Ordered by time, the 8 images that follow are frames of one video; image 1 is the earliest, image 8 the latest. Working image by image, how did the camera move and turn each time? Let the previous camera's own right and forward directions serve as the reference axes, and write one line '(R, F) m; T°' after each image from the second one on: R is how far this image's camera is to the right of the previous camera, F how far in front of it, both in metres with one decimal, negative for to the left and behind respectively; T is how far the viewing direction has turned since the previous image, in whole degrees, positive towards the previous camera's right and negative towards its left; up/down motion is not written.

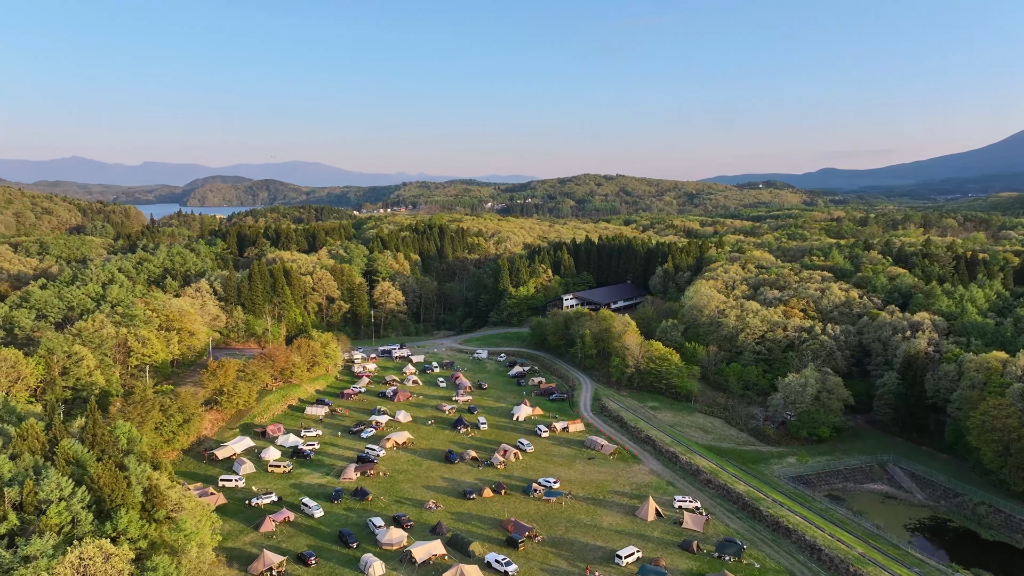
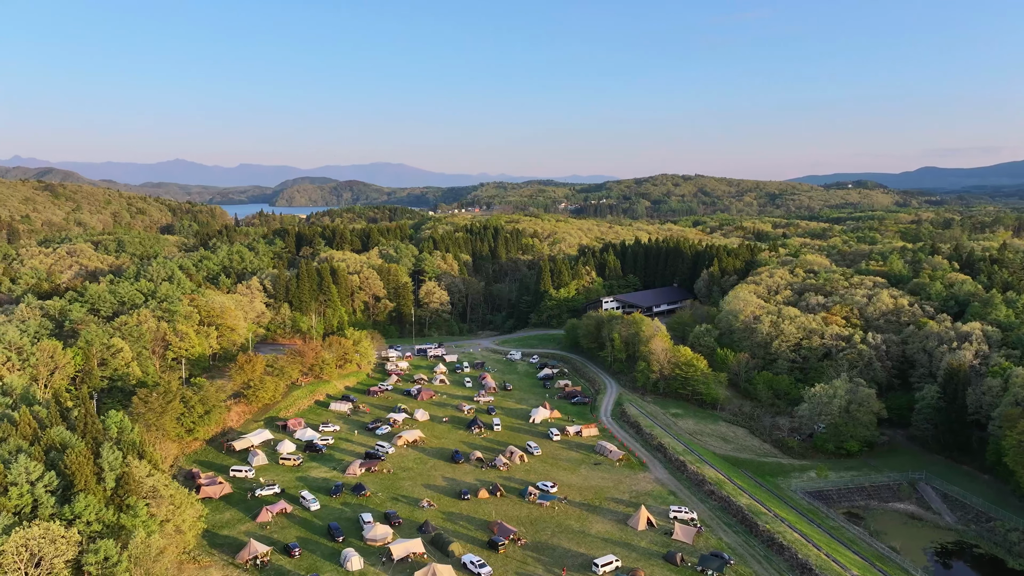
(+4.4, +0.2) m; -6°
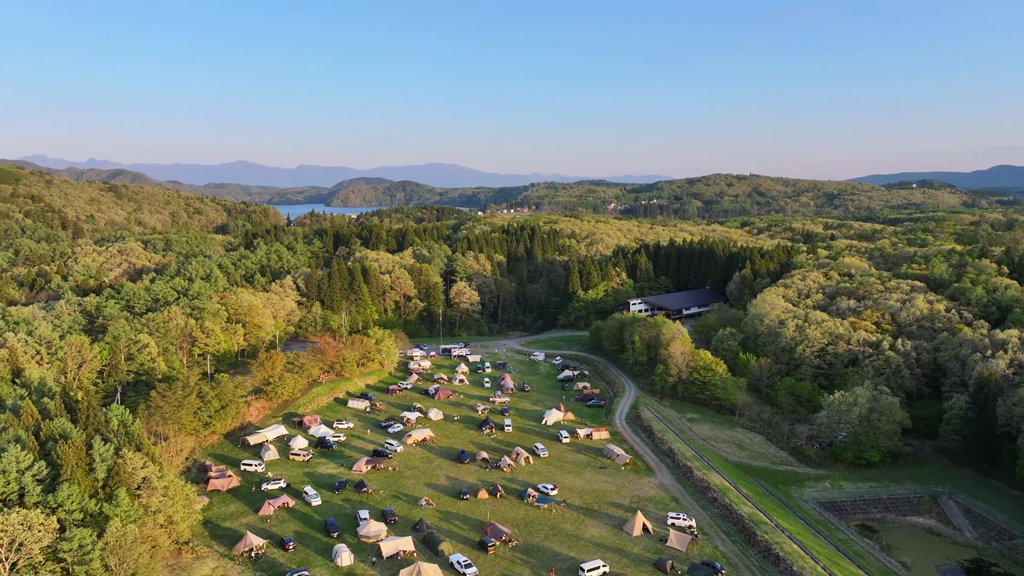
(+2.8, +0.1) m; -4°
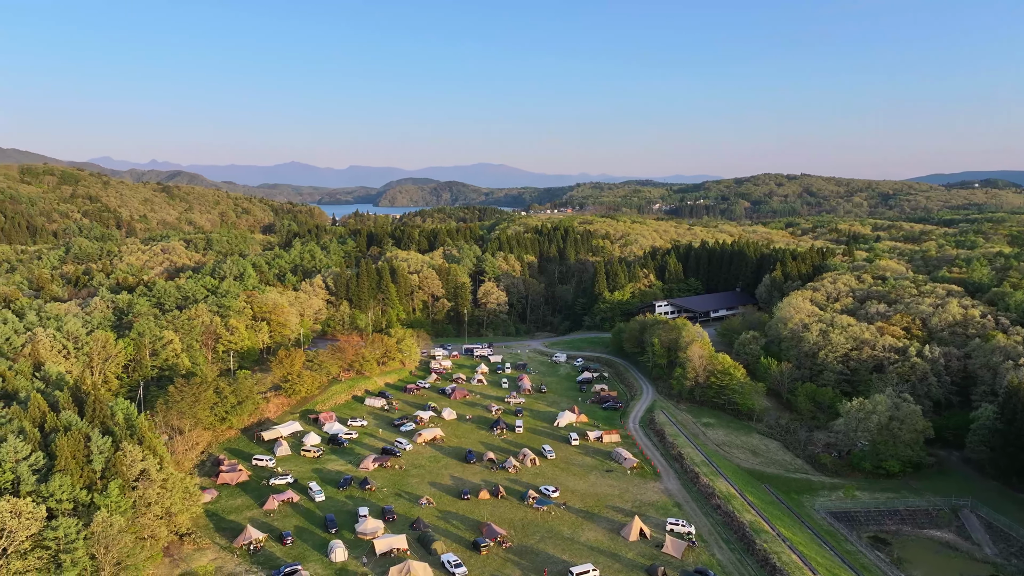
(+2.4, +0.1) m; -4°
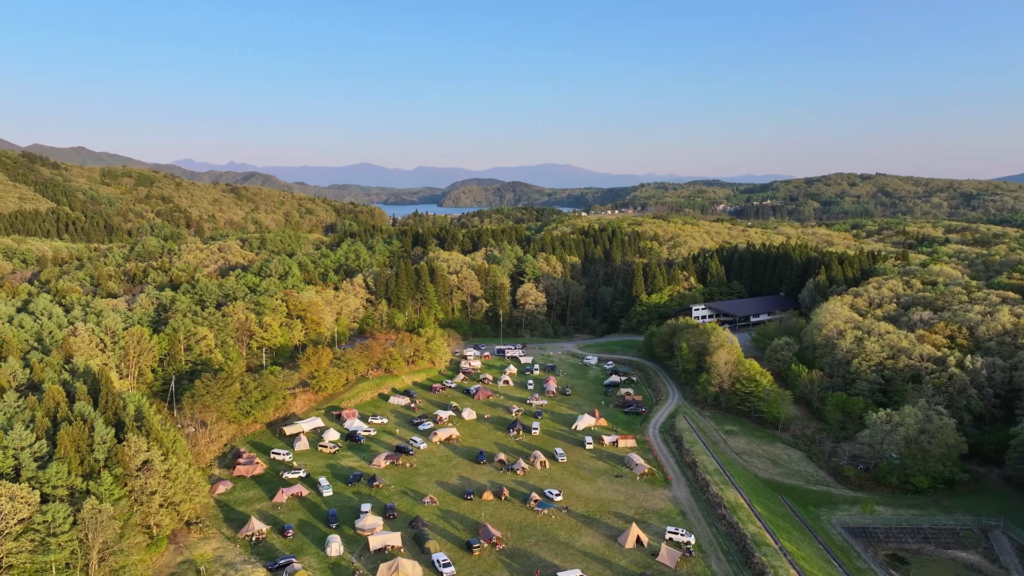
(+3.2, +0.1) m; -5°
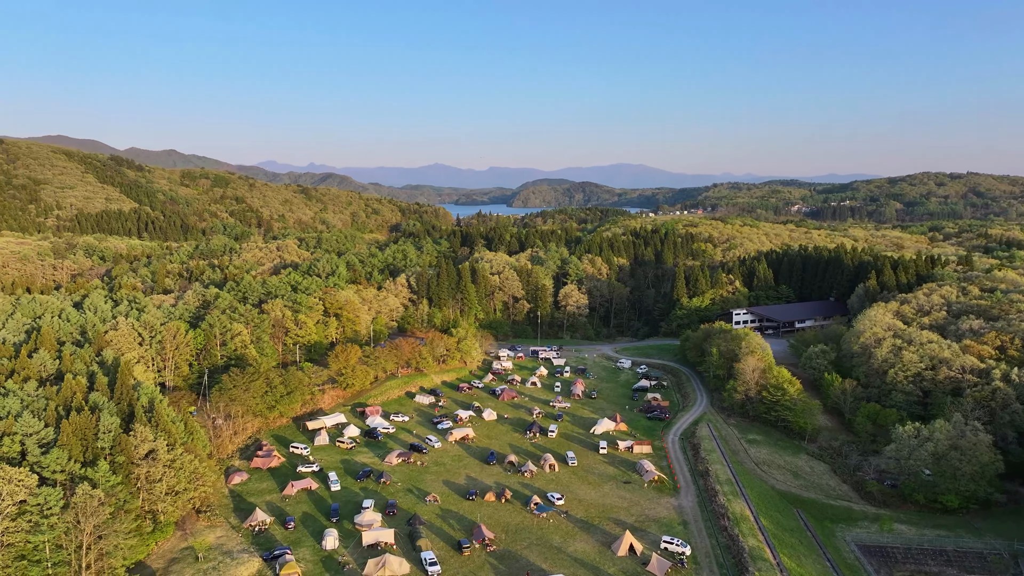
(+3.7, +0.1) m; -6°
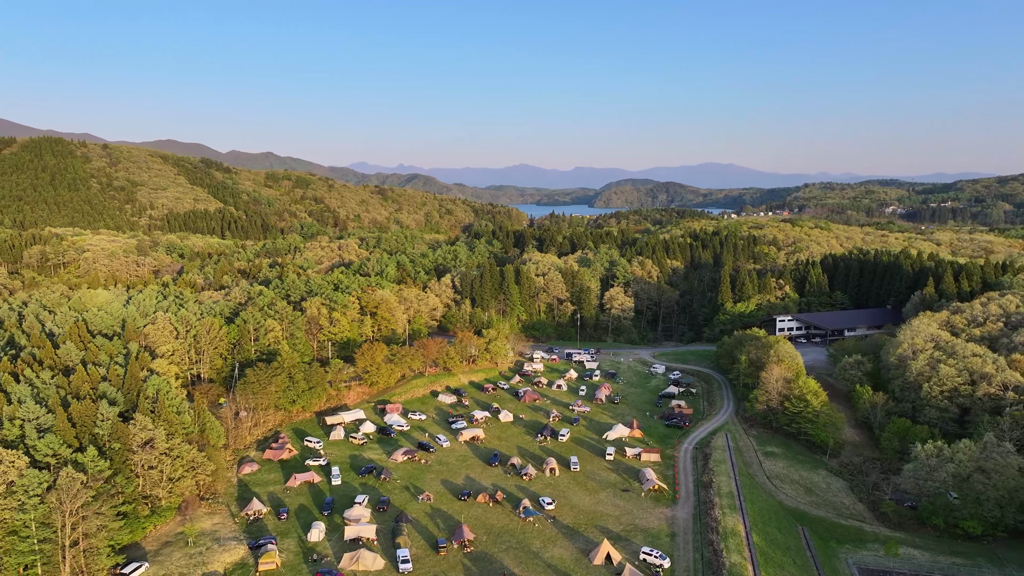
(+5.0, +0.2) m; -7°
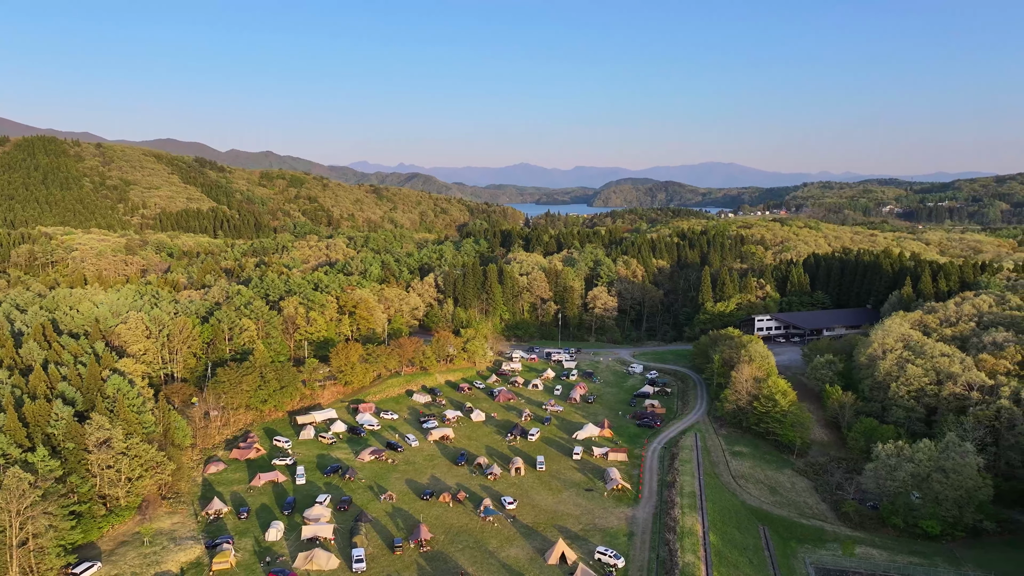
(+2.1, 0.0) m; 0°
